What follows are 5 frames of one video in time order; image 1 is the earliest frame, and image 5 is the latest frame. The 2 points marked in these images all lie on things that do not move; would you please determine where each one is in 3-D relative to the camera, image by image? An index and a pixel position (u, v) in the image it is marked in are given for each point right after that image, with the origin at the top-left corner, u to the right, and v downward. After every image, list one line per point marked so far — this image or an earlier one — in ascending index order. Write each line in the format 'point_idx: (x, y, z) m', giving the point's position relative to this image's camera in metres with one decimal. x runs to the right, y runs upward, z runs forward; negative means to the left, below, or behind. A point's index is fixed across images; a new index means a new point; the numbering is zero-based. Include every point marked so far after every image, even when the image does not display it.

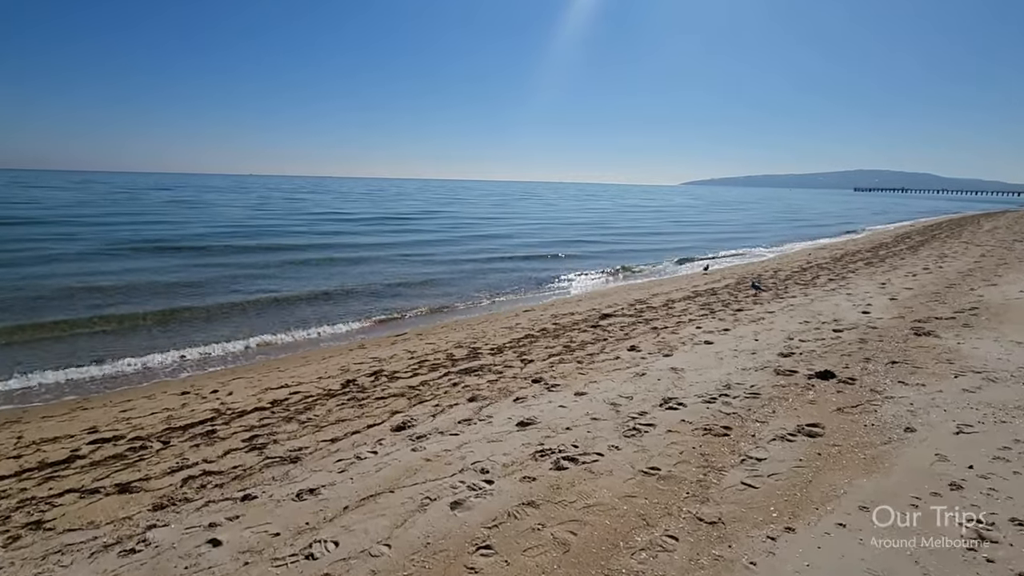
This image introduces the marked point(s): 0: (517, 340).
0: (+0.1, -1.0, +9.6) m
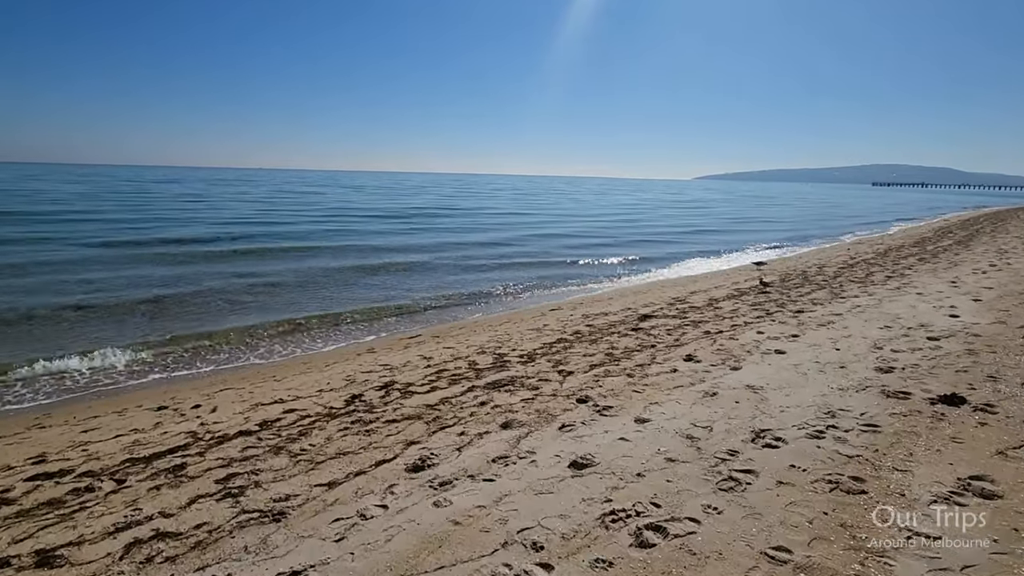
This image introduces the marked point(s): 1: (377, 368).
0: (+0.6, -0.9, +8.4) m
1: (-2.0, -1.2, +7.6) m
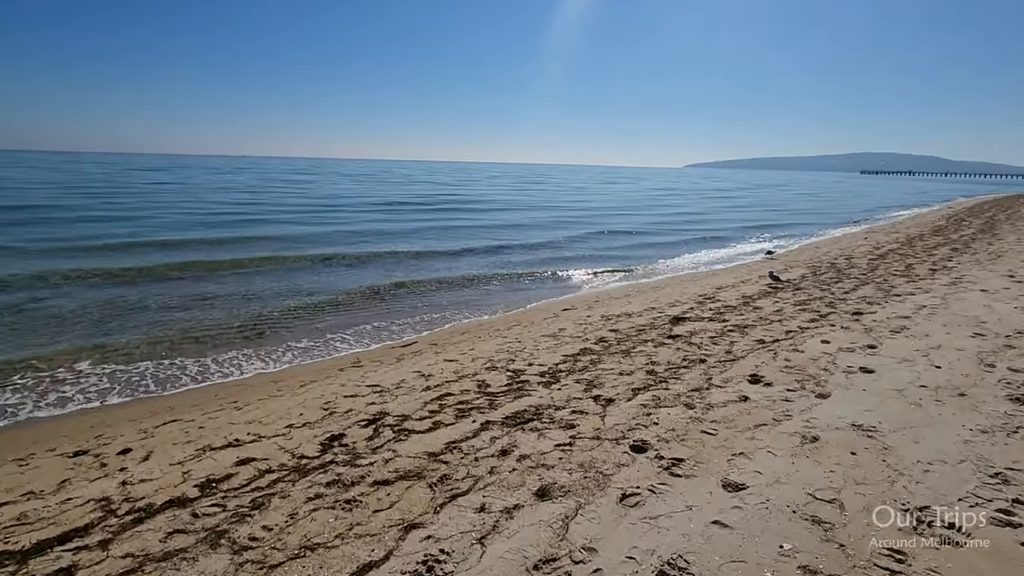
0: (+0.8, -0.9, +6.9) m
1: (-1.7, -1.2, +6.2) m
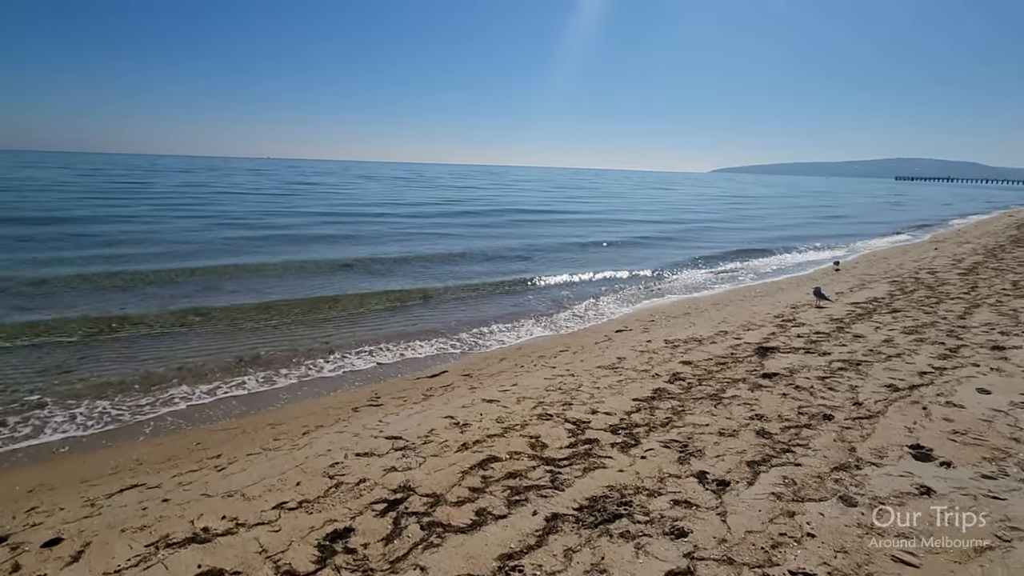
0: (+1.4, -1.2, +5.4) m
1: (-1.2, -1.4, +4.7) m
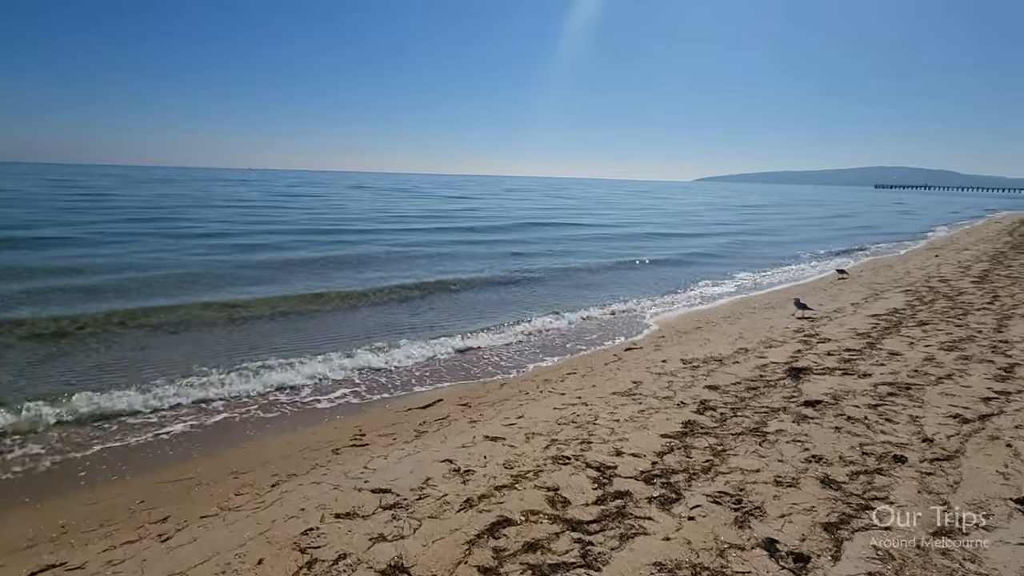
0: (+1.5, -1.4, +4.6) m
1: (-1.1, -1.6, +3.9) m
